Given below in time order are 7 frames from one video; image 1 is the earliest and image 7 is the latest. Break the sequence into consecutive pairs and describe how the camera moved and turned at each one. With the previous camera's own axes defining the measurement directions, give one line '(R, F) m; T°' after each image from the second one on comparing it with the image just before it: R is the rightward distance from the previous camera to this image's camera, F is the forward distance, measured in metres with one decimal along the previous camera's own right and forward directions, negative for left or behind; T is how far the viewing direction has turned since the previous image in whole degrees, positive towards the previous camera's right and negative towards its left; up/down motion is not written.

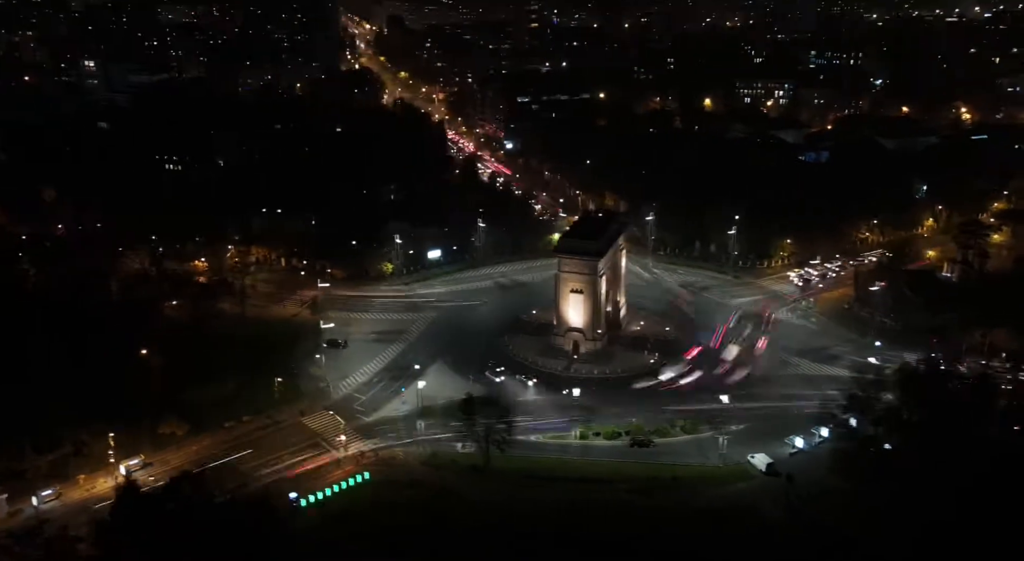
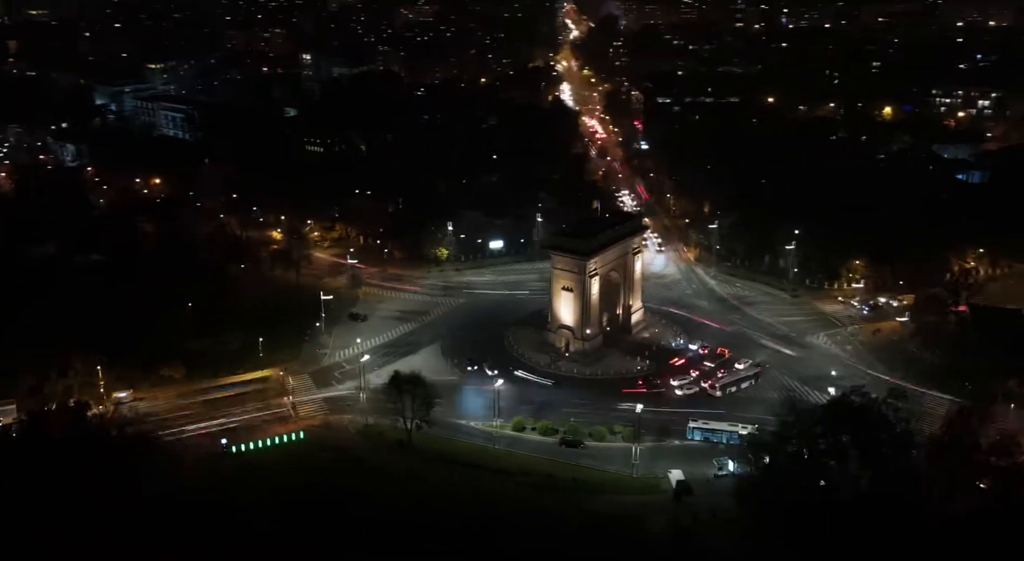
(+9.6, +0.6) m; -15°
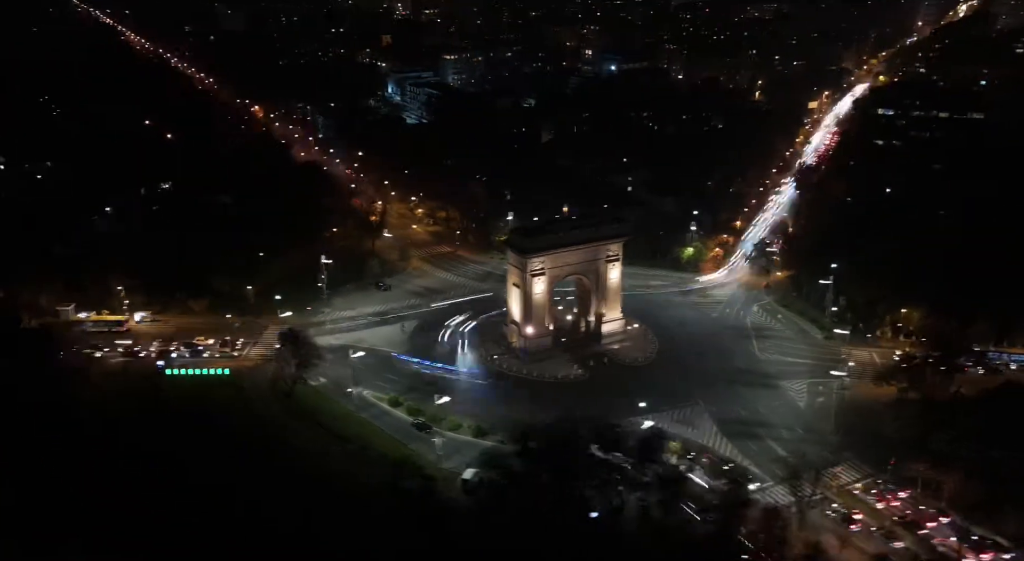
(+16.3, +2.6) m; -24°
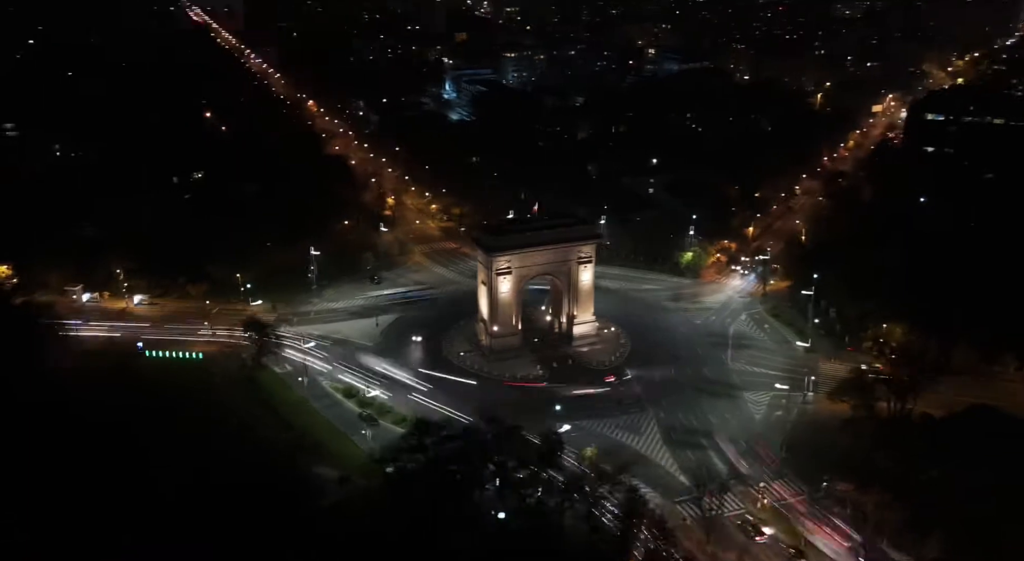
(+4.8, +0.1) m; -6°
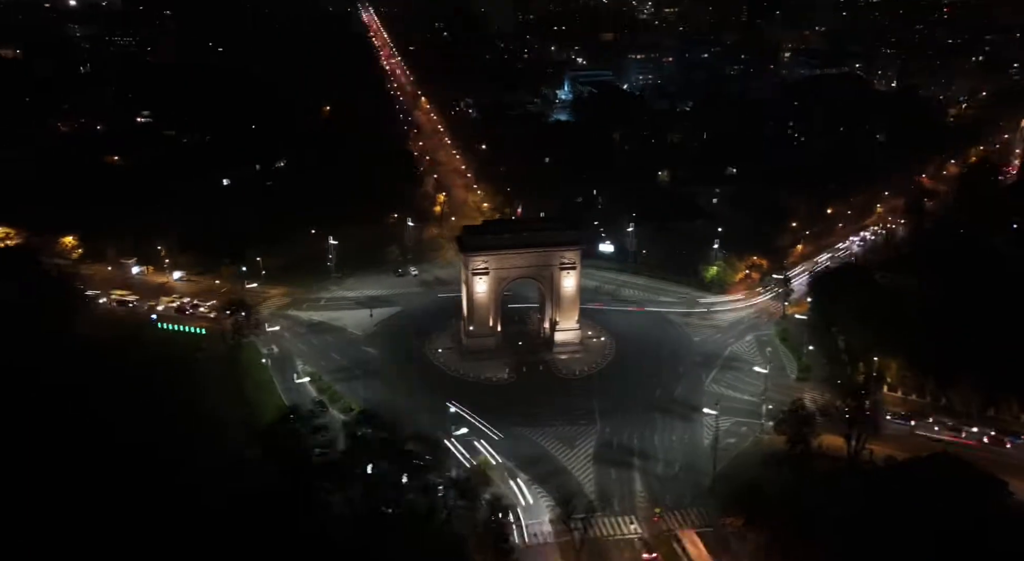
(+7.4, +0.7) m; -11°
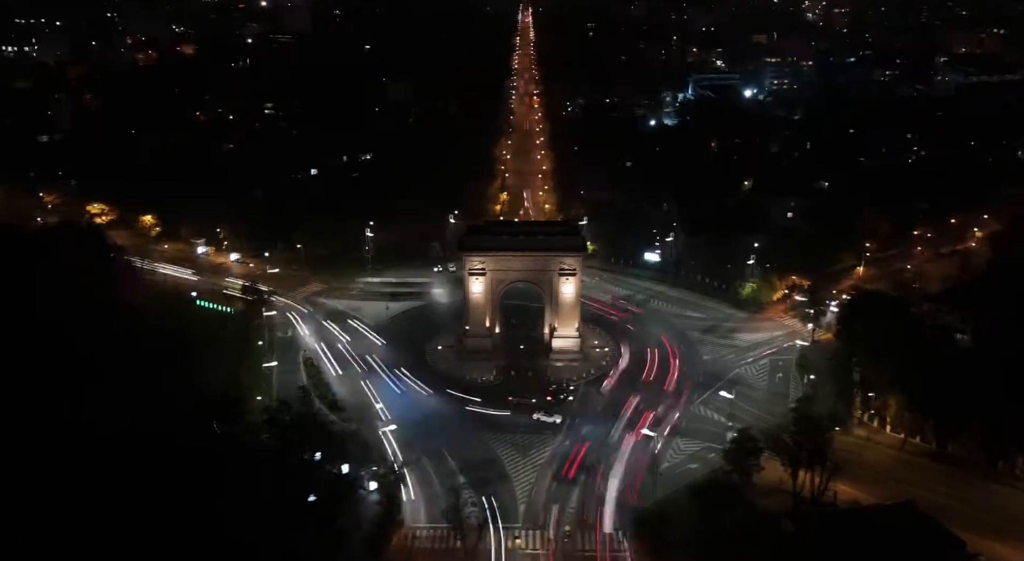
(+6.5, +0.8) m; -11°
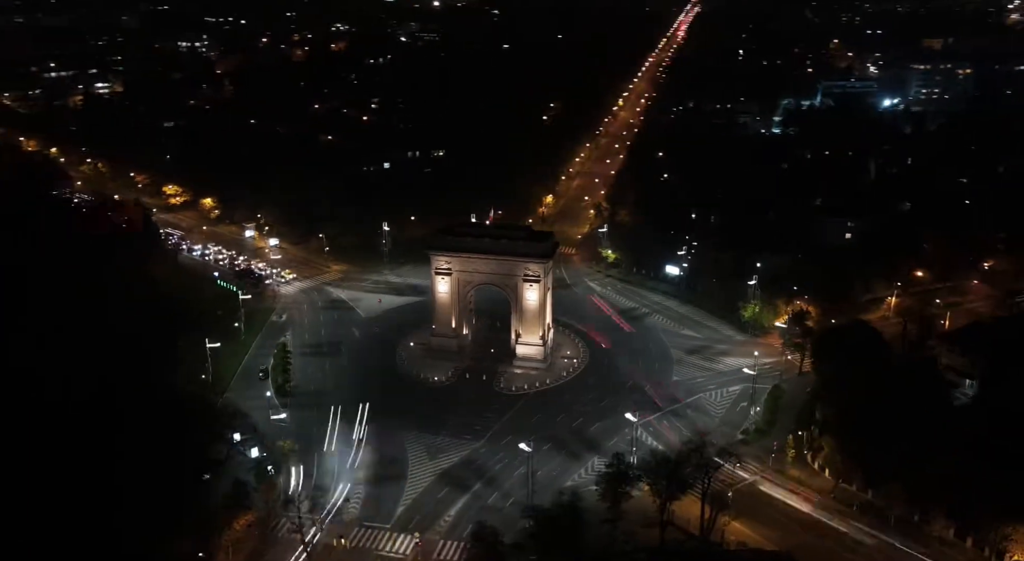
(+8.1, +1.0) m; -11°
